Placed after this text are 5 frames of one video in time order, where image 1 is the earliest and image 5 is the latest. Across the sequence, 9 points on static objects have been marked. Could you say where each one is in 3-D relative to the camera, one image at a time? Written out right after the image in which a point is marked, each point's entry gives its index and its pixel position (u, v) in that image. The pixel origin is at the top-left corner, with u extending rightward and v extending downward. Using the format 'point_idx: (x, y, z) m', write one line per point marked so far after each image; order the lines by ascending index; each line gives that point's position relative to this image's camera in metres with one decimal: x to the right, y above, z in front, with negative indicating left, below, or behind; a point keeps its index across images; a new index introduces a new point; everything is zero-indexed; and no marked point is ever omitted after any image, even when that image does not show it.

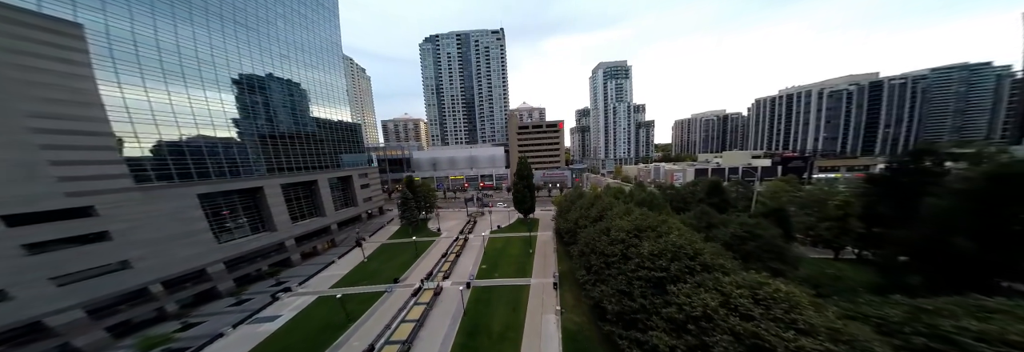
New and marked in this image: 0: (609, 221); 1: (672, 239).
0: (+8.2, -3.9, +17.6) m
1: (+9.3, -3.8, +12.5) m
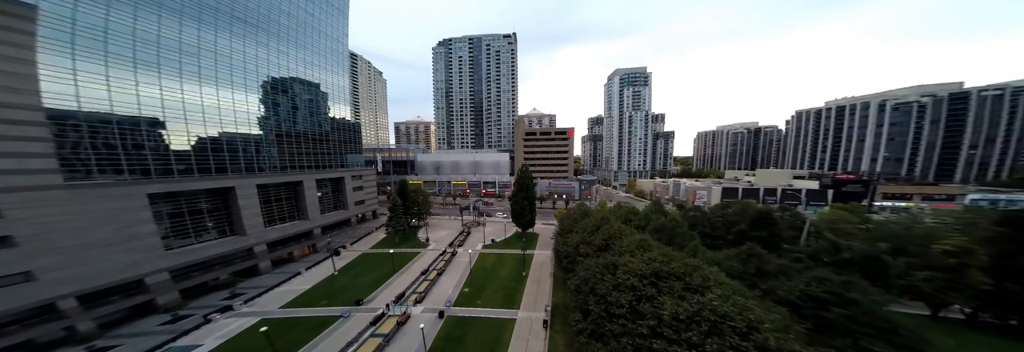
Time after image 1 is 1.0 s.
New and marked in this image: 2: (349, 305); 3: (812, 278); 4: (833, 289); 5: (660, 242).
0: (+6.6, -5.0, +13.4) m
1: (+7.5, -4.8, +8.2) m
2: (-15.3, -12.0, +19.7) m
3: (+13.5, -4.6, +9.5) m
4: (+12.6, -4.4, +8.3) m
5: (+10.4, -4.7, +14.8) m
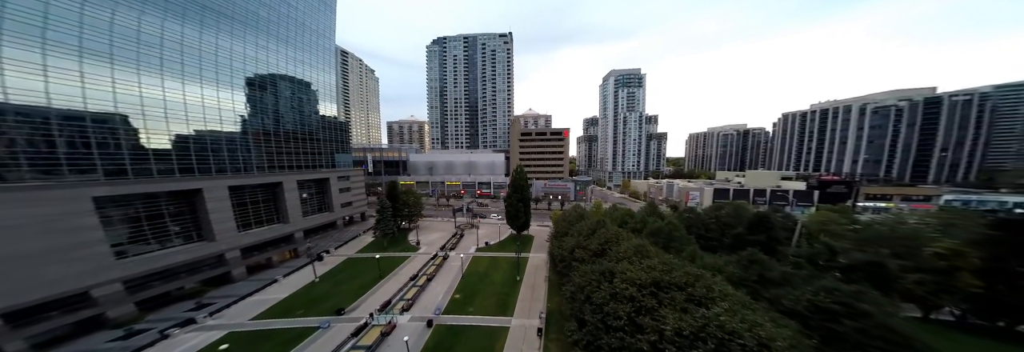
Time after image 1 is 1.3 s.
0: (+6.1, -5.2, +12.7) m
1: (+7.1, -4.9, +7.6) m
2: (-16.0, -12.1, +18.4) m
3: (+13.1, -4.7, +9.1) m
4: (+12.2, -4.6, +7.8) m
5: (+9.9, -4.8, +14.3) m
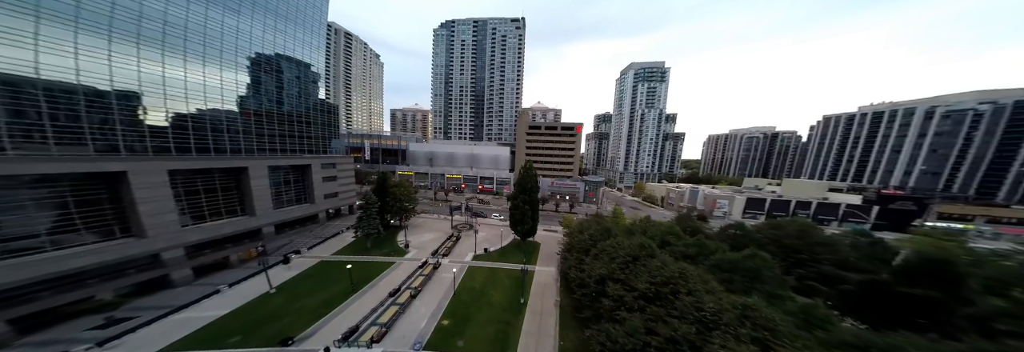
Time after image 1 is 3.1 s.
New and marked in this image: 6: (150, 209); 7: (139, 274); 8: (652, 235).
0: (+6.4, -5.5, +7.8) m
1: (+7.3, -5.4, +2.6) m
2: (-15.9, -11.2, +14.0) m
3: (+13.4, -5.5, +4.1) m
4: (+12.5, -5.3, +2.8) m
5: (+10.2, -5.3, +9.3) m
6: (-33.3, -3.1, +19.5) m
7: (-32.7, -8.6, +18.6) m
8: (+10.8, -4.5, +16.0) m
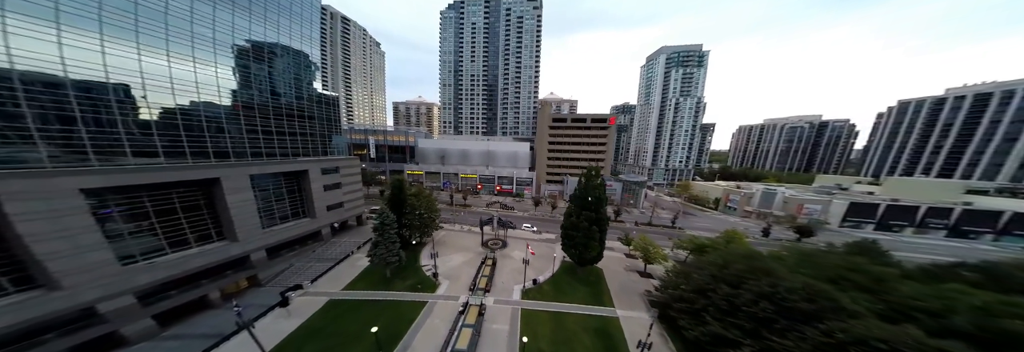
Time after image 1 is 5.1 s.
0: (+12.7, -6.7, +0.5) m
1: (+13.6, -6.8, -4.7) m
2: (-9.4, -12.6, +7.0) m
3: (+19.7, -6.7, -3.3) m
4: (+18.8, -6.6, -4.6) m
5: (+16.5, -6.4, +1.9) m
6: (-26.9, -4.5, +12.4) m
7: (-26.3, -10.0, +11.6) m
8: (+17.2, -5.4, +8.6) m
